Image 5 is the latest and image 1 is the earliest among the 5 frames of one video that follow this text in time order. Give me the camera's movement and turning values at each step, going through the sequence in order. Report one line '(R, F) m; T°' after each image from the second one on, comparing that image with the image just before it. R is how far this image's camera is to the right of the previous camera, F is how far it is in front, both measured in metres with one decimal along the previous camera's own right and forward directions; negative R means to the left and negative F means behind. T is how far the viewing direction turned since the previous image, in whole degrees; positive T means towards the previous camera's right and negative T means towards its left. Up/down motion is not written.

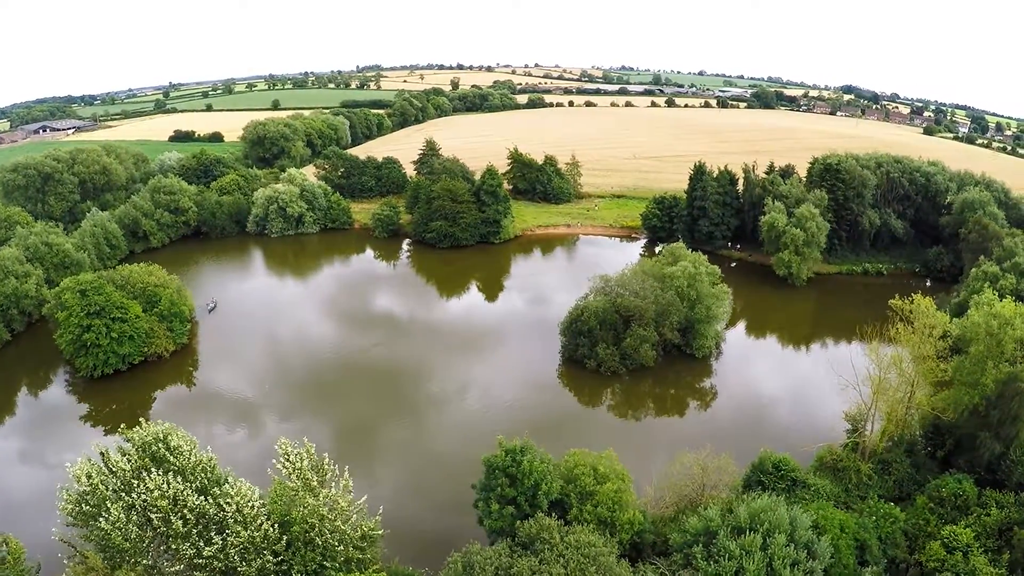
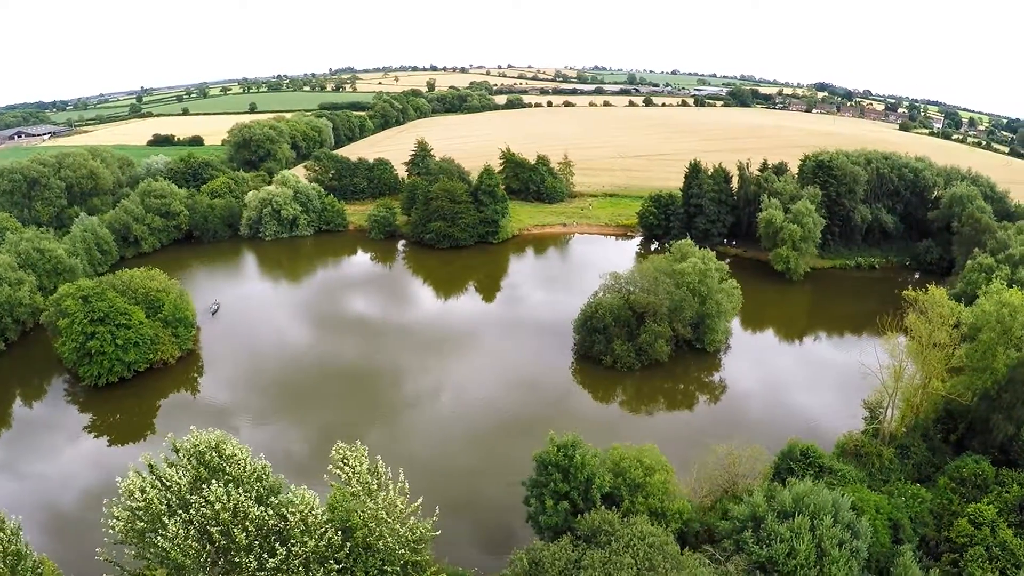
(-1.6, -0.2) m; +2°
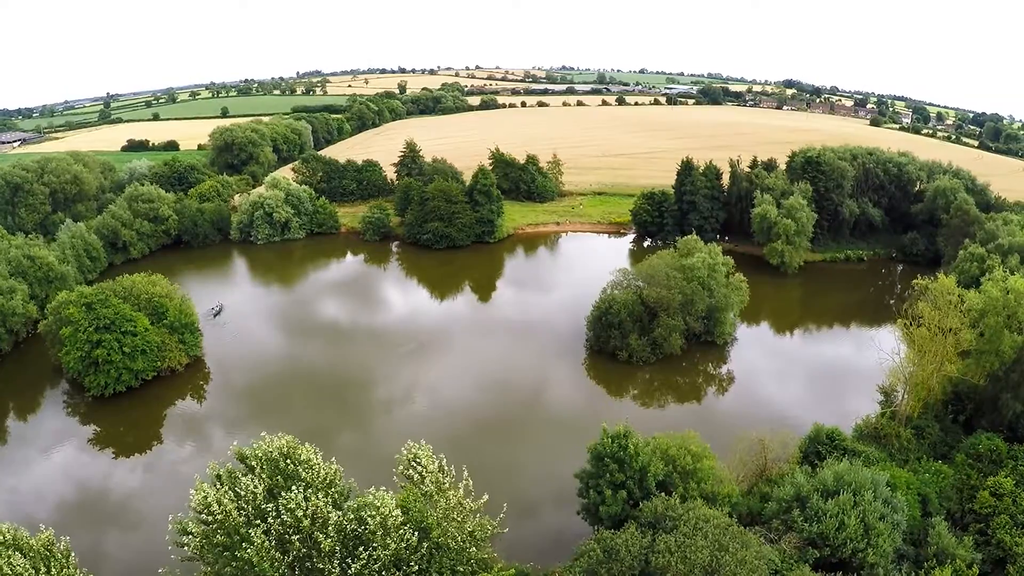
(-1.9, -0.4) m; +2°
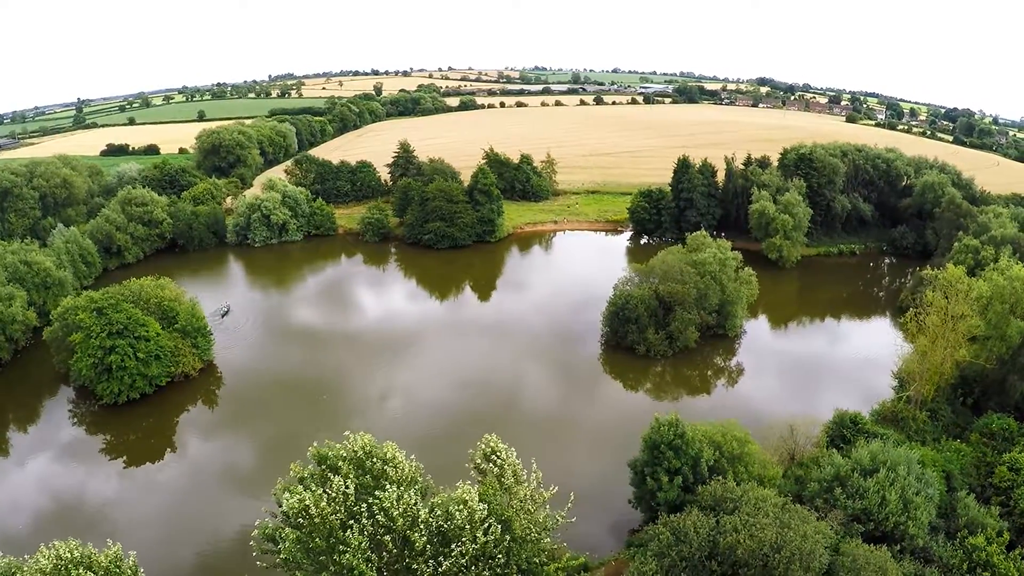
(-1.9, -0.5) m; +2°
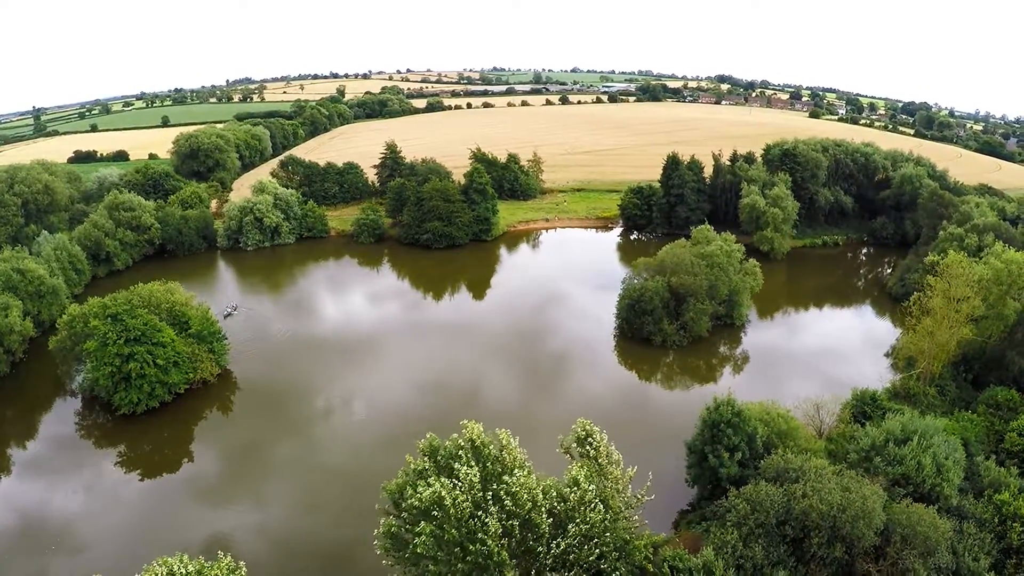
(-2.6, -0.8) m; +3°
